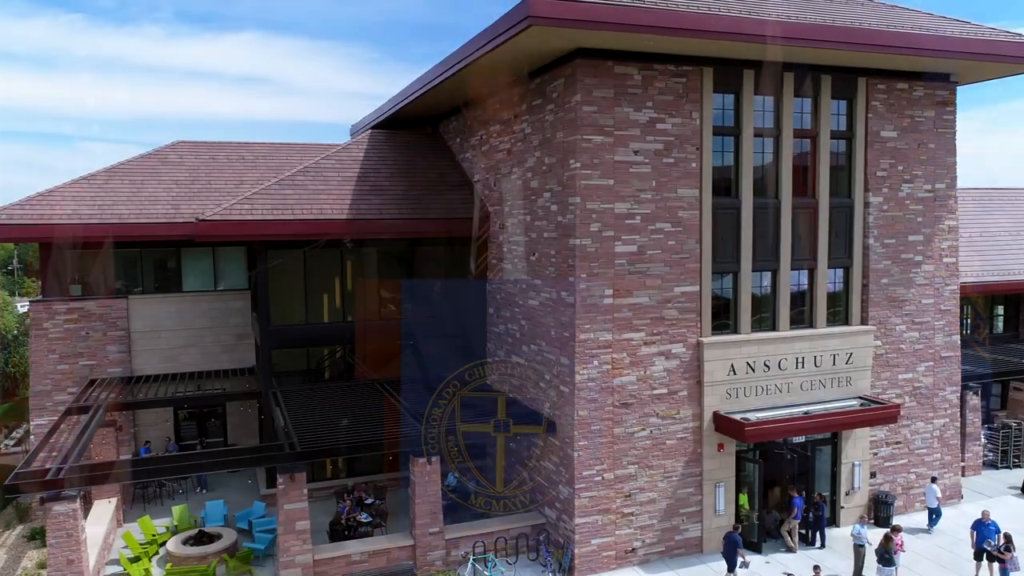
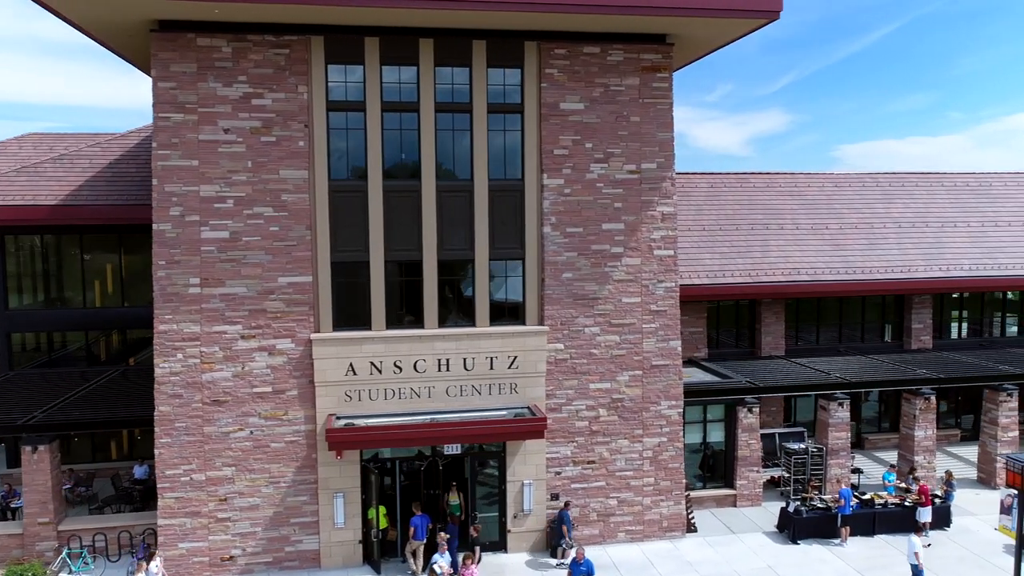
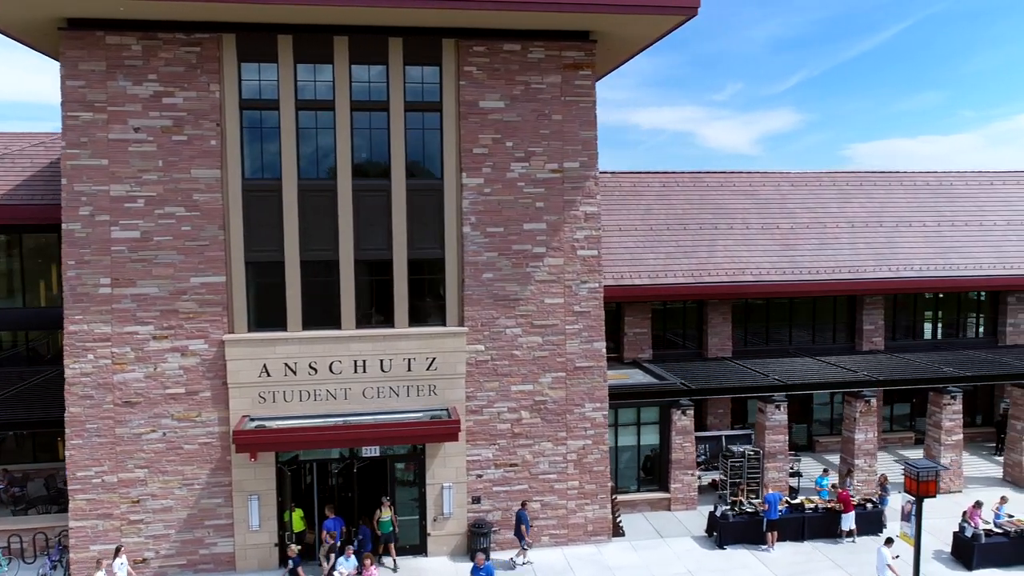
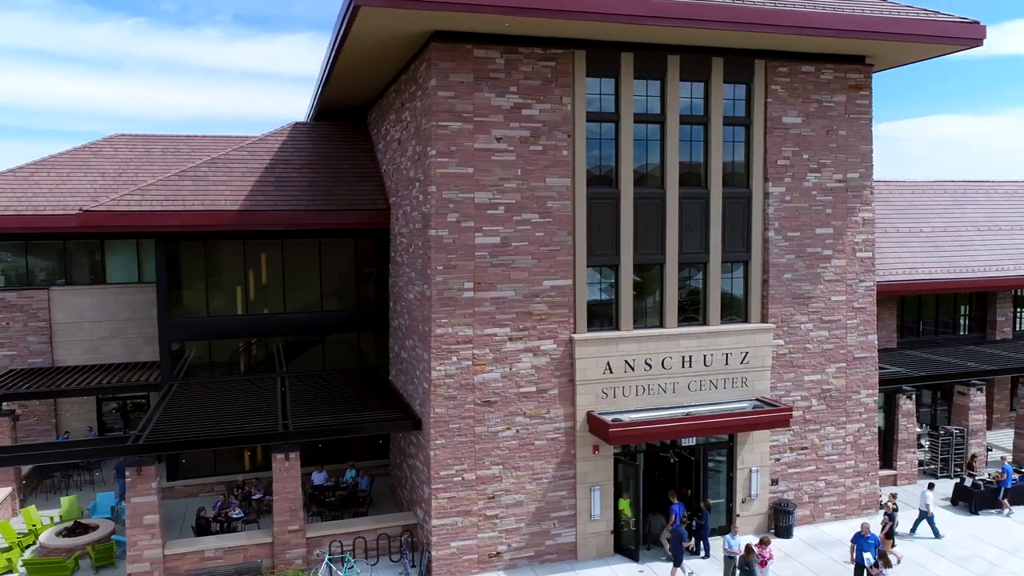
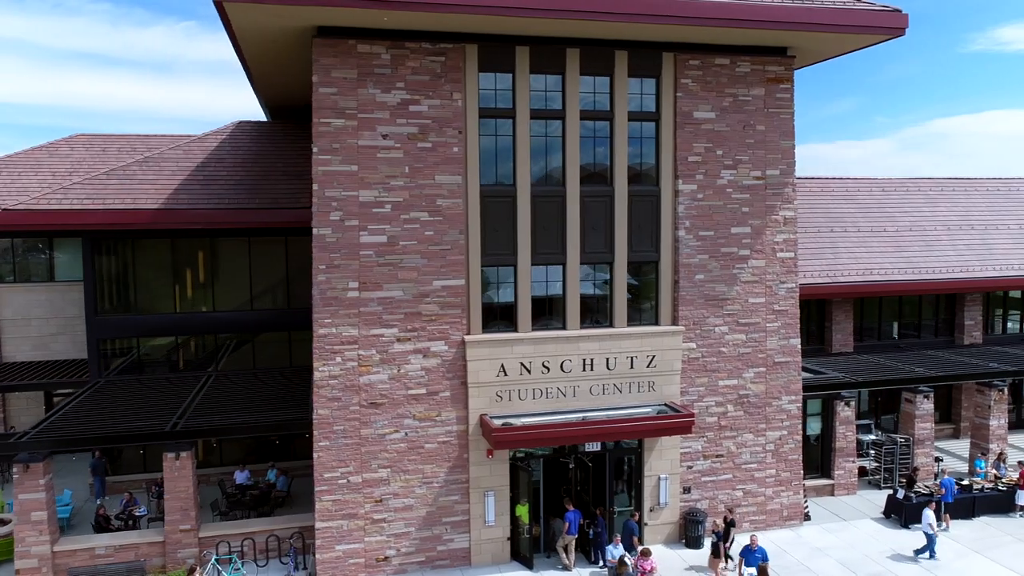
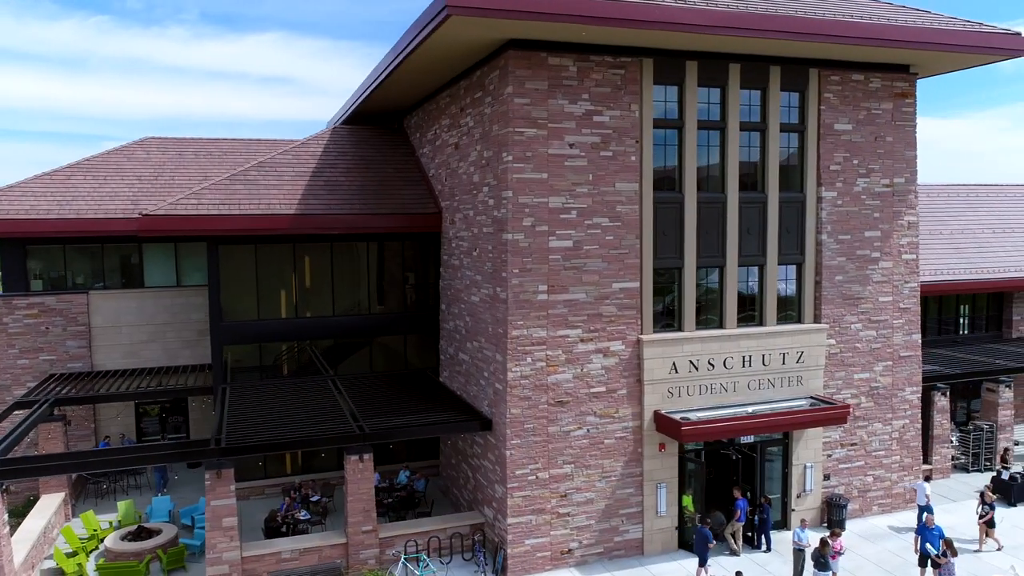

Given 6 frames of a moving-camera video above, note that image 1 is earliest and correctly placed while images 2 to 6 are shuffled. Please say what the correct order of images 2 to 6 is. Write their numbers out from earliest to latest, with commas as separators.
6, 4, 5, 2, 3
